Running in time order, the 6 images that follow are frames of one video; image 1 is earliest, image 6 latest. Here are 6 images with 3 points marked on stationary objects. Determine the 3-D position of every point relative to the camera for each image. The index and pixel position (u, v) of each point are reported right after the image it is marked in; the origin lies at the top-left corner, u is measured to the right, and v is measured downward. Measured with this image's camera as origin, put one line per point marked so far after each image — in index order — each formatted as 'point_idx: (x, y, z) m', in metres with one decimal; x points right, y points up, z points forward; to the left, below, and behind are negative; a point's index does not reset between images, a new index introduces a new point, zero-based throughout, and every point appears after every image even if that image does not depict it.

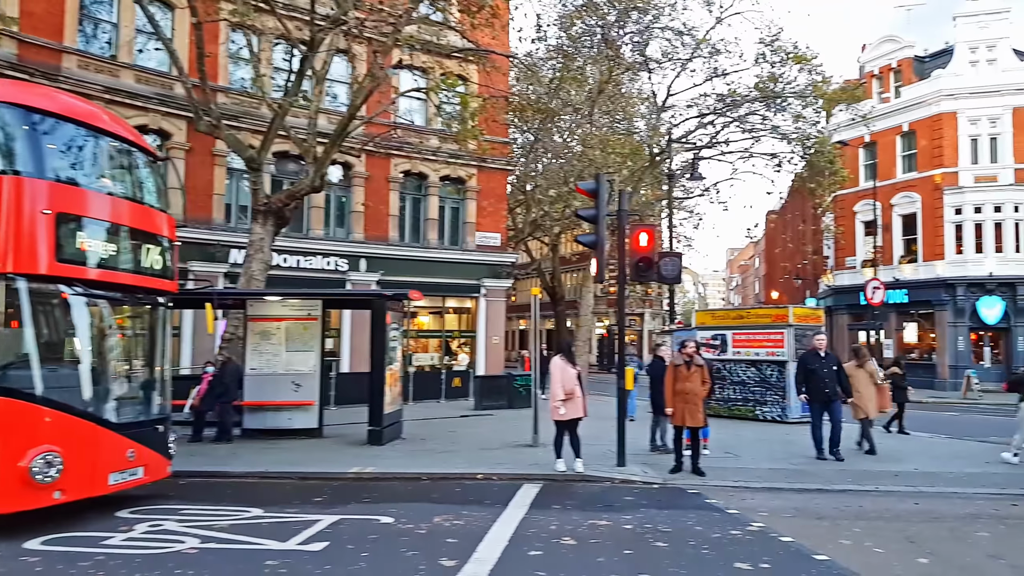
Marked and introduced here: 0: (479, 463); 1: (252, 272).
0: (-0.4, -2.3, +10.9) m
1: (-4.9, +0.3, +15.7) m
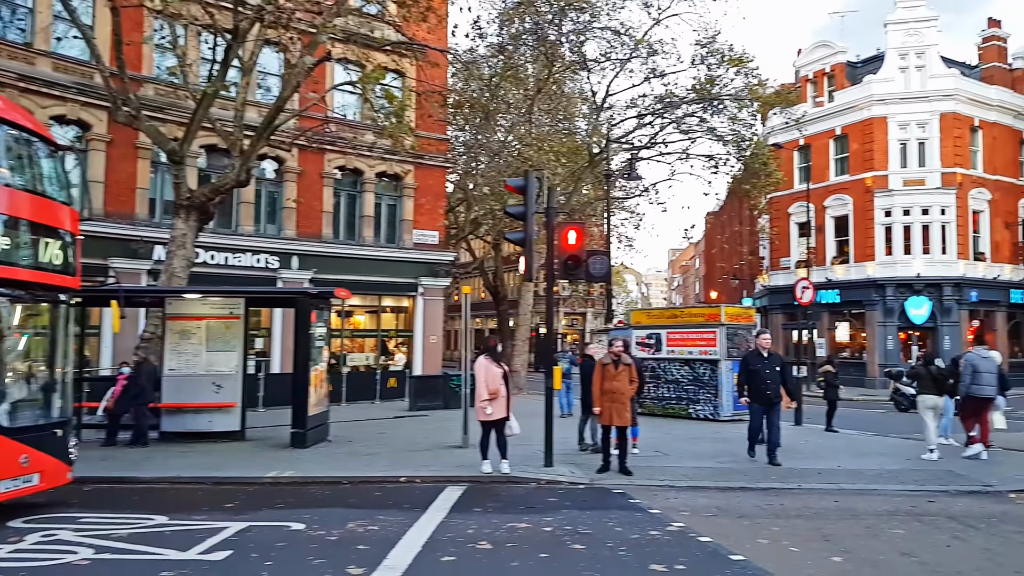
0: (-1.4, -2.3, +10.7) m
1: (-6.1, +0.3, +15.2) m
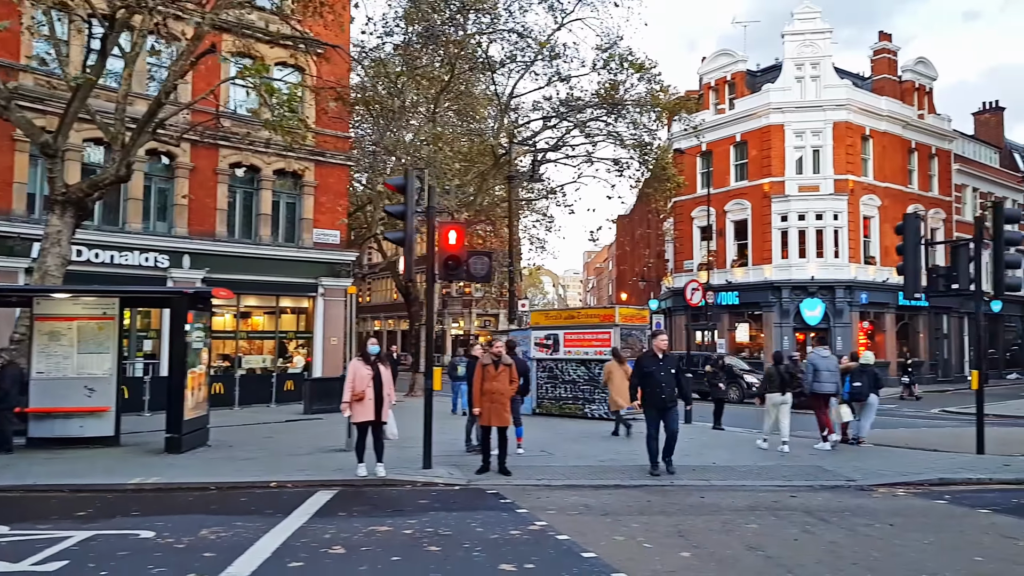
0: (-2.9, -2.3, +10.4) m
1: (-8.1, +0.4, +14.4) m
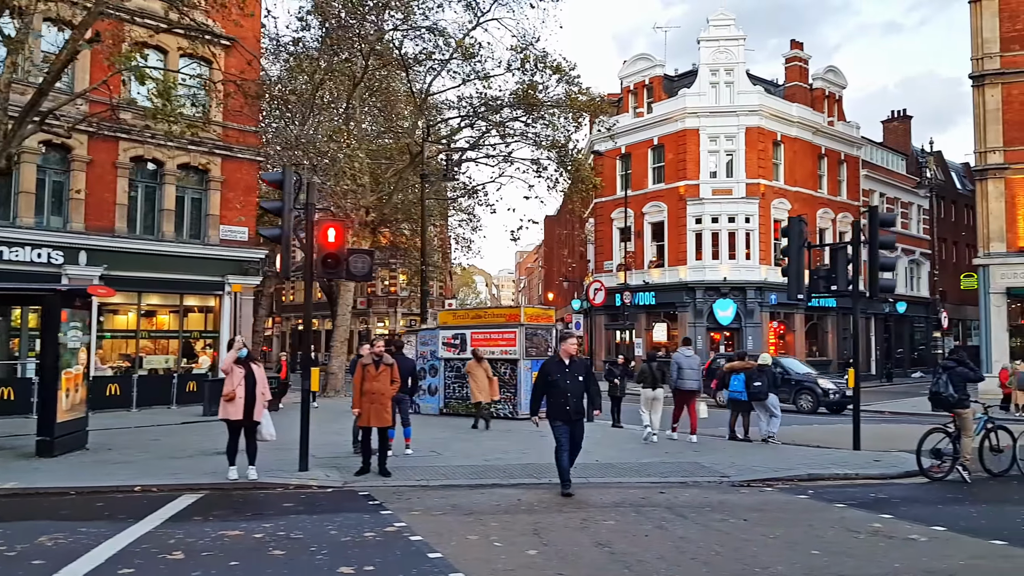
0: (-4.4, -2.2, +10.1) m
1: (-9.8, +0.4, +13.7) m
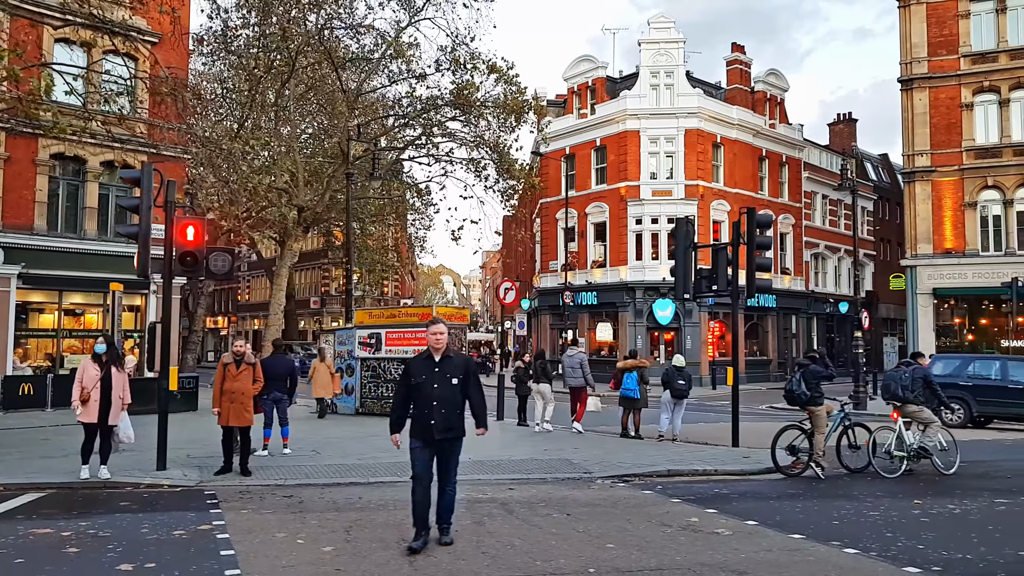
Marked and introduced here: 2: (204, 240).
0: (-6.0, -2.2, +10.0) m
1: (-11.6, +0.4, +13.4) m
2: (-3.6, +0.6, +9.9) m
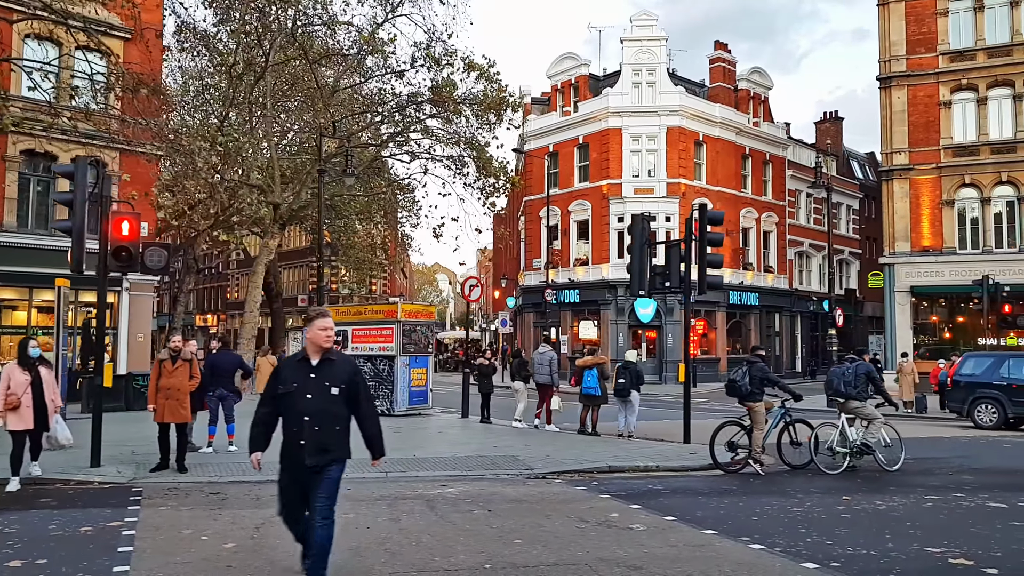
0: (-6.7, -2.2, +9.9) m
1: (-12.3, +0.5, +13.3) m
2: (-4.3, +0.6, +9.8) m
